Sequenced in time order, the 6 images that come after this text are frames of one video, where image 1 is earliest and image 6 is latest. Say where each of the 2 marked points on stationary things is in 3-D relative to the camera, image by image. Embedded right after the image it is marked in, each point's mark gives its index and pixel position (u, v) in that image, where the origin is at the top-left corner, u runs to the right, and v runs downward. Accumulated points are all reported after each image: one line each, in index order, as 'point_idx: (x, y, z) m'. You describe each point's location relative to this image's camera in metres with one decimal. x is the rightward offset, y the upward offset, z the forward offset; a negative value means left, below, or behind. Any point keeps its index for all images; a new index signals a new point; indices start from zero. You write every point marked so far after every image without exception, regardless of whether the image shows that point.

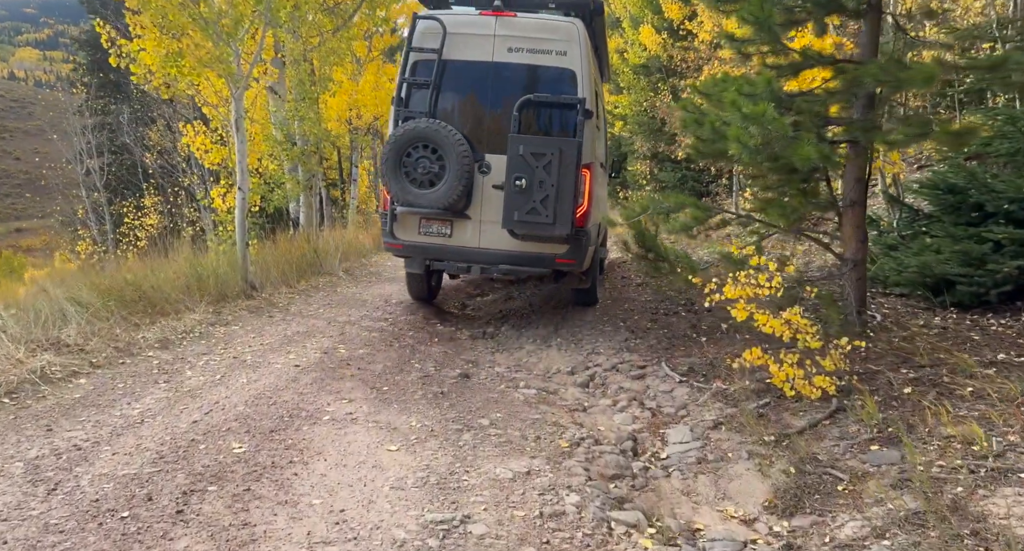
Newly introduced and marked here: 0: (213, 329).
0: (-2.7, -0.5, +8.0) m
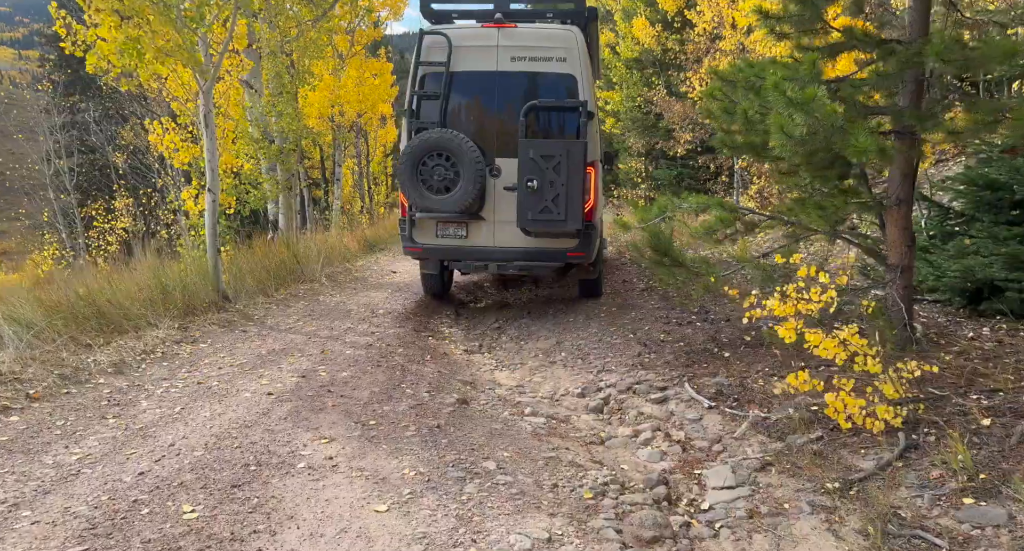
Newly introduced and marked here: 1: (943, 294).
0: (-2.7, -0.6, +7.2) m
1: (+3.5, -0.2, +7.3) m
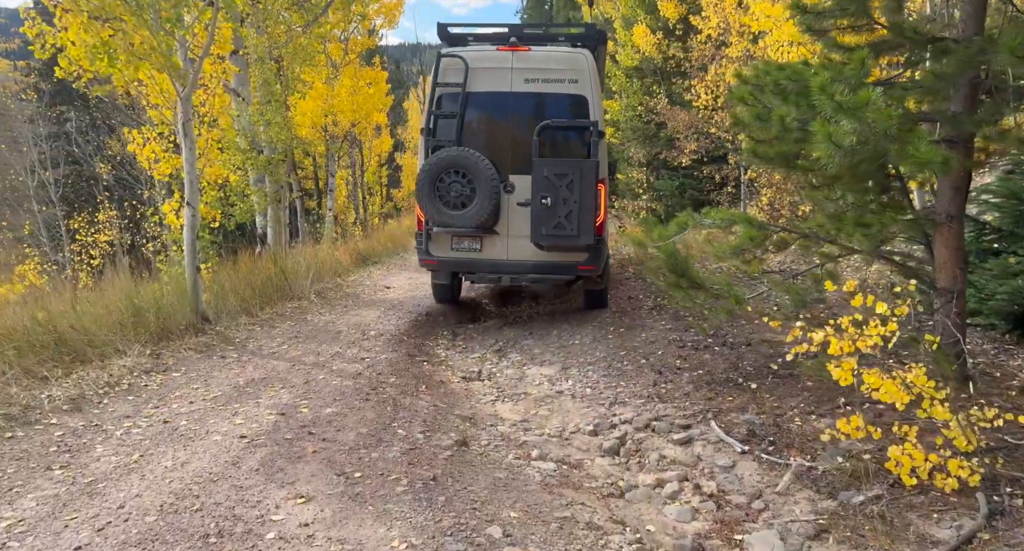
0: (-2.7, -0.8, +6.5) m
1: (+3.5, -0.3, +6.7) m
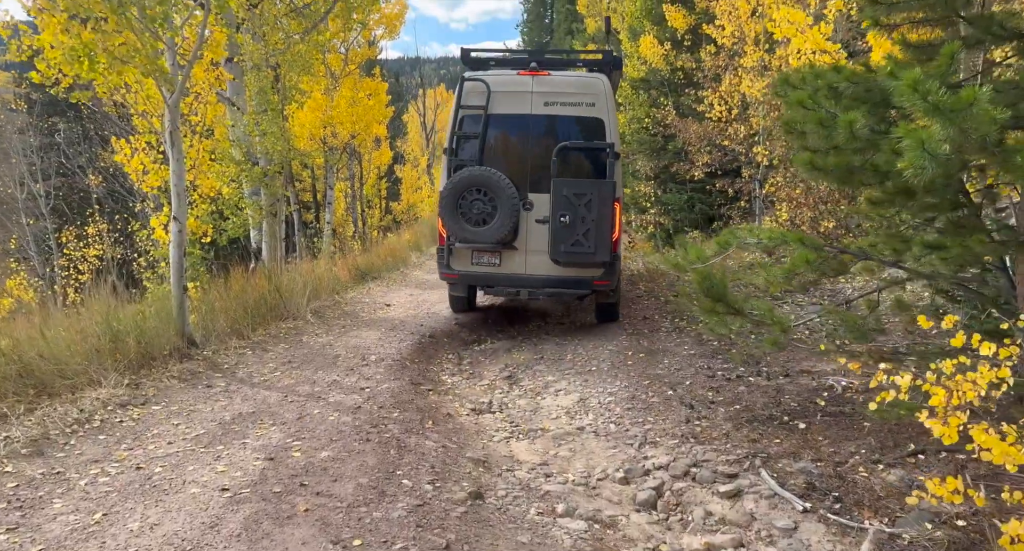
0: (-2.6, -0.9, +5.8) m
1: (+3.7, -0.5, +6.1) m
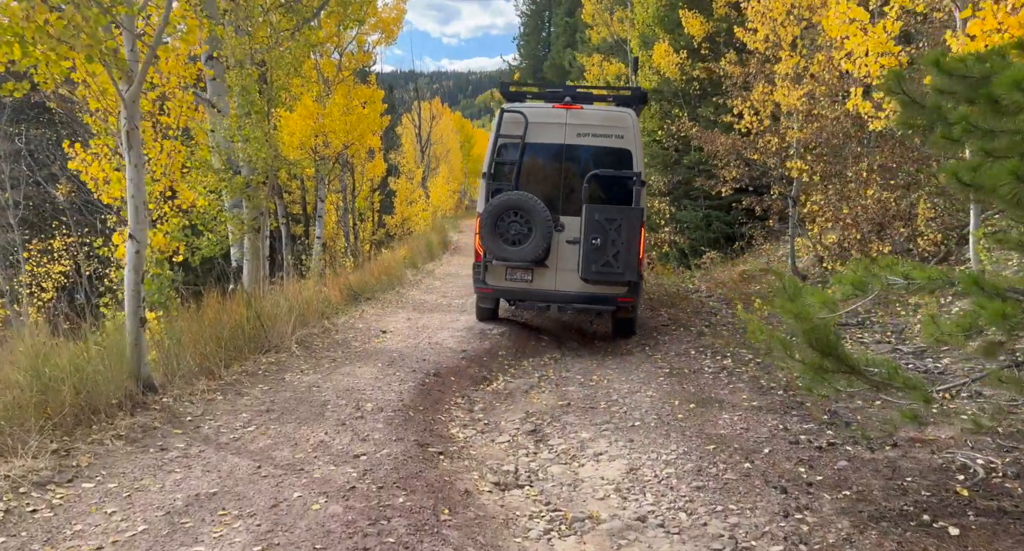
0: (-2.3, -1.1, +4.4) m
1: (+3.9, -0.7, +4.7) m
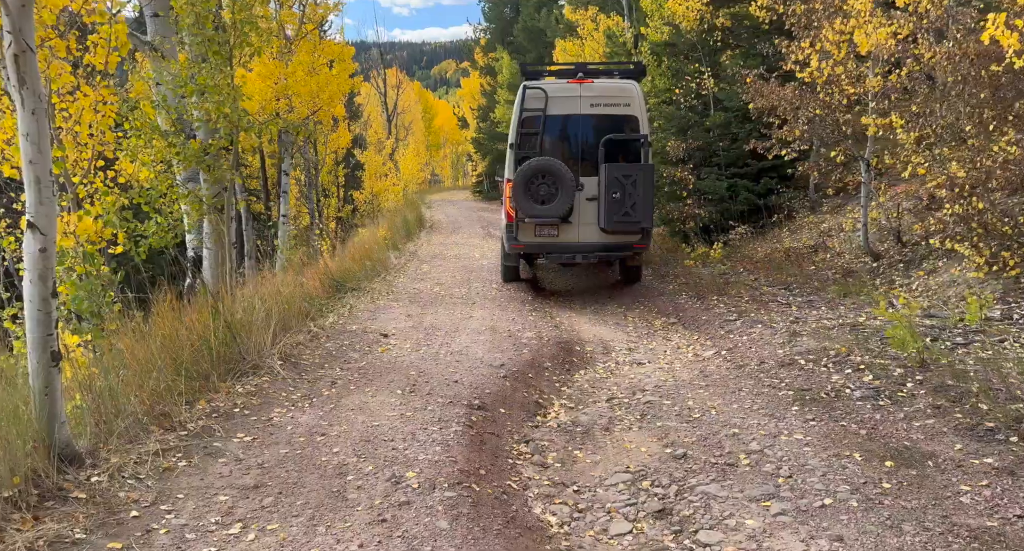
0: (-1.6, -1.2, +2.0) m
1: (+4.6, -0.8, +2.5) m
